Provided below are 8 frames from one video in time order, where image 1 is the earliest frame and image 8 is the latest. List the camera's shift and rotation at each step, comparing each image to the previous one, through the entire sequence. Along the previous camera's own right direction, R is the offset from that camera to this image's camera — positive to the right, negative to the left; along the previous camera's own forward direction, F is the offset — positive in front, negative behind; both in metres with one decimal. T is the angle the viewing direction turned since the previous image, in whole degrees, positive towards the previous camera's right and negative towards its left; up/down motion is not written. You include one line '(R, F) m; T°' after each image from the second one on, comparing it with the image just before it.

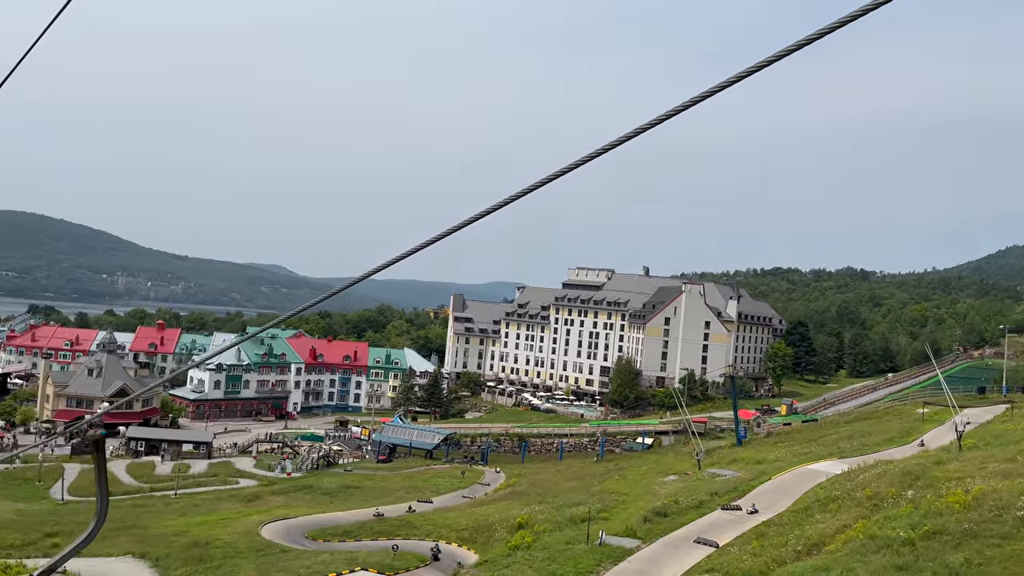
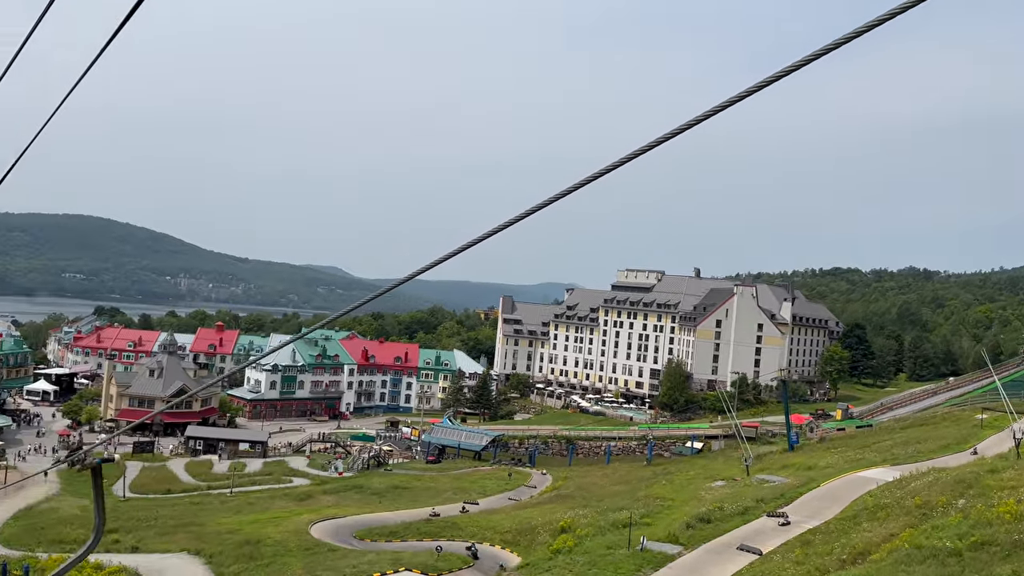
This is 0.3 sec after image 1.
(+0.3, 0.0) m; -4°
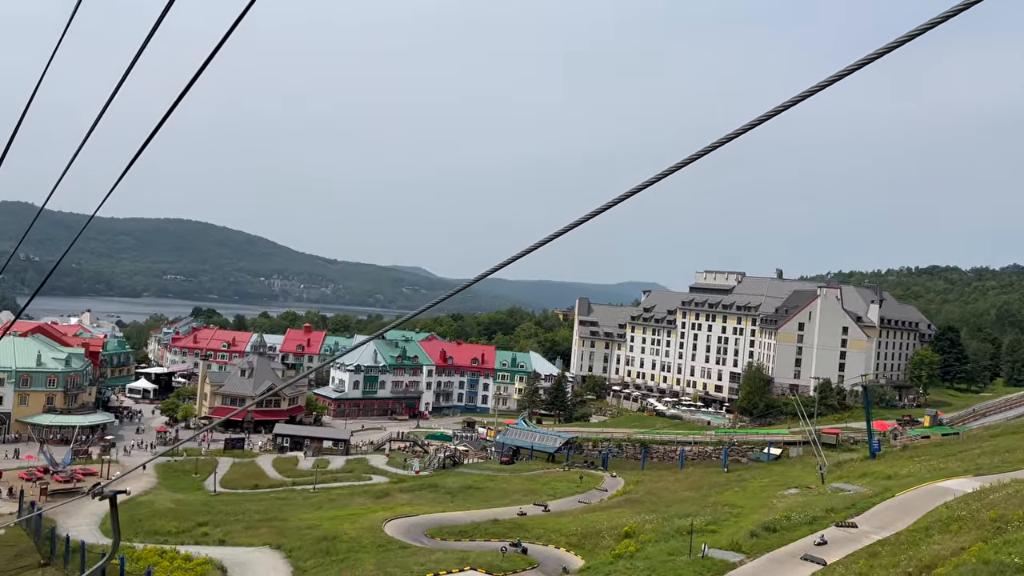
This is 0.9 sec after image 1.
(+0.5, -0.4) m; -6°
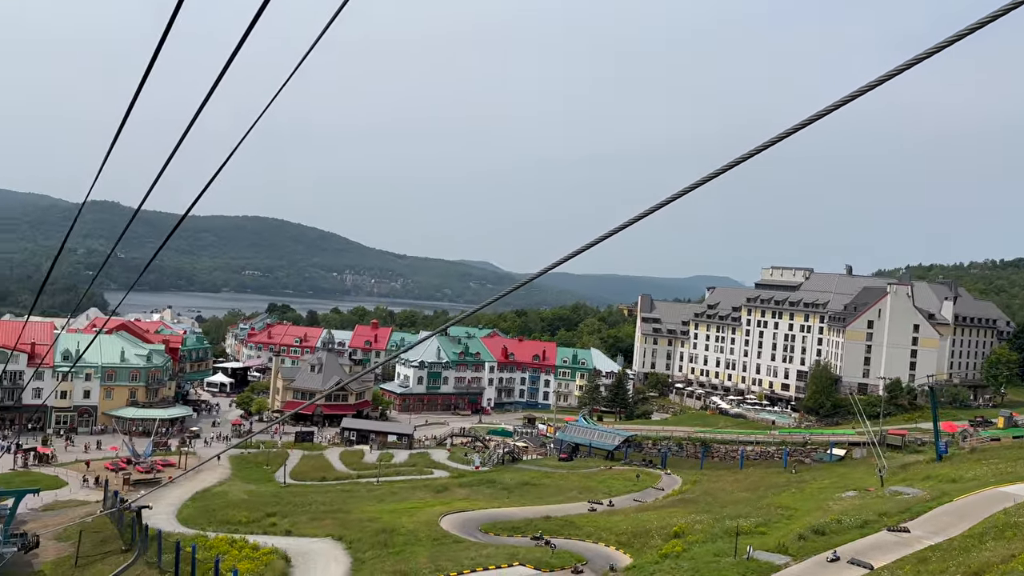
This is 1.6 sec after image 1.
(+0.5, -0.5) m; -5°
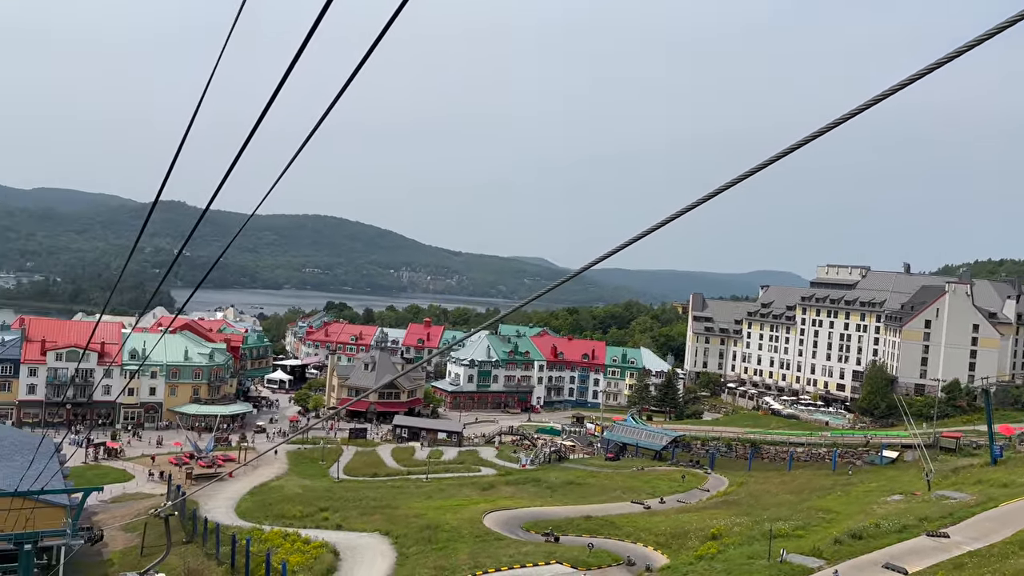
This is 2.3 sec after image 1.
(+0.5, -0.5) m; -4°
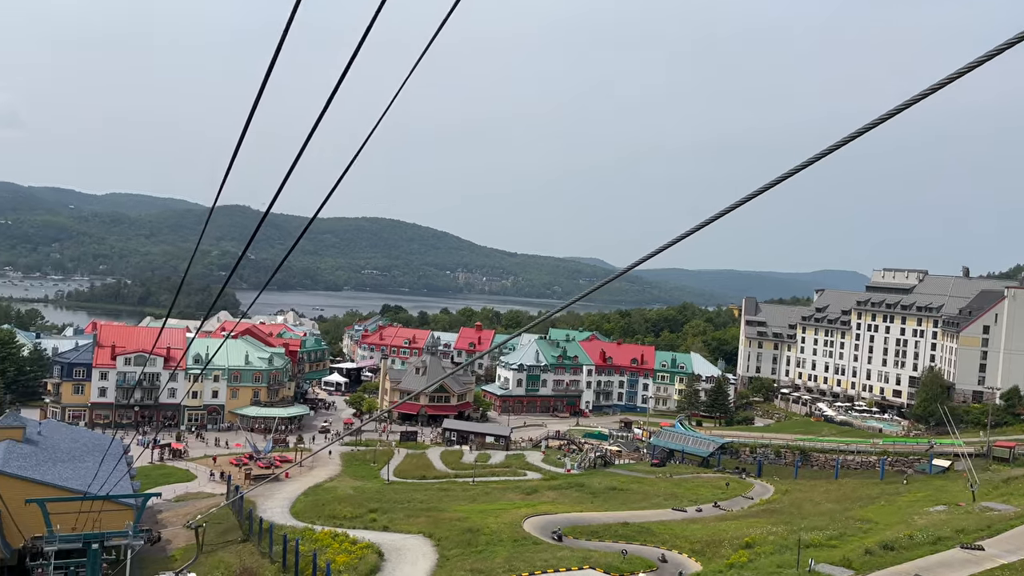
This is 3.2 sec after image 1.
(+0.6, -0.7) m; -4°
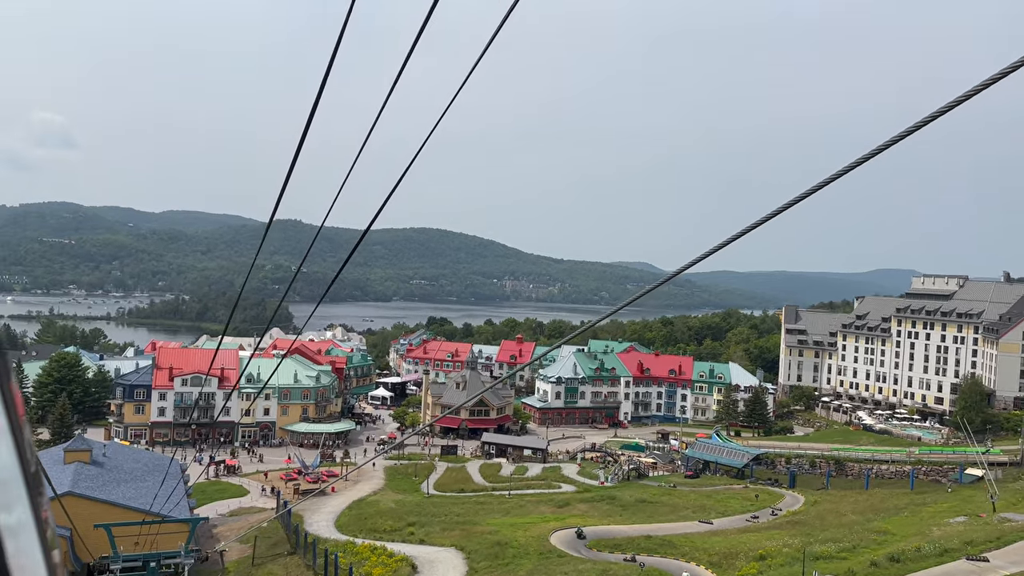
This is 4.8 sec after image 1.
(+0.9, -1.4) m; -4°
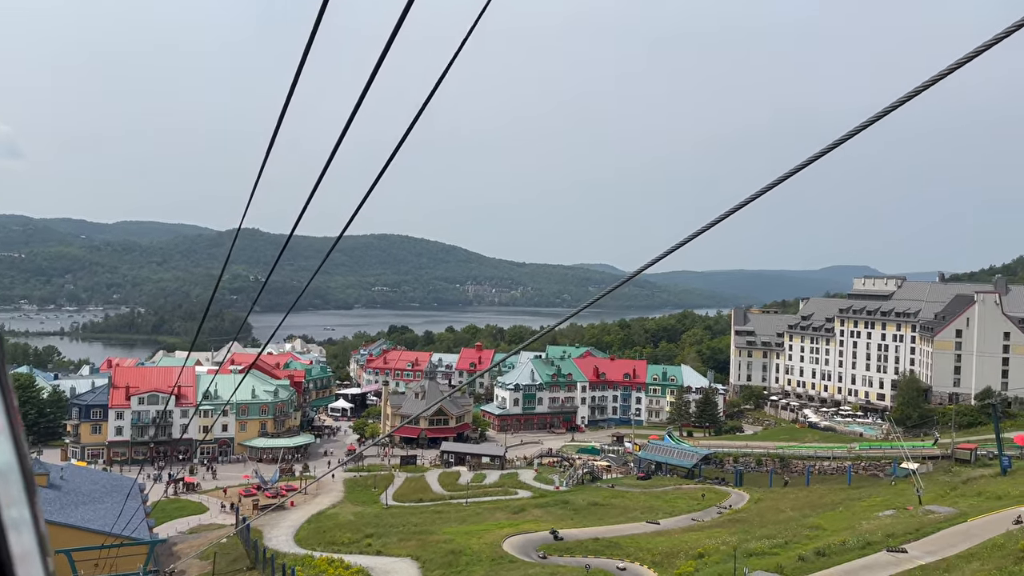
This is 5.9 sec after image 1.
(+0.5, -1.0) m; +3°
